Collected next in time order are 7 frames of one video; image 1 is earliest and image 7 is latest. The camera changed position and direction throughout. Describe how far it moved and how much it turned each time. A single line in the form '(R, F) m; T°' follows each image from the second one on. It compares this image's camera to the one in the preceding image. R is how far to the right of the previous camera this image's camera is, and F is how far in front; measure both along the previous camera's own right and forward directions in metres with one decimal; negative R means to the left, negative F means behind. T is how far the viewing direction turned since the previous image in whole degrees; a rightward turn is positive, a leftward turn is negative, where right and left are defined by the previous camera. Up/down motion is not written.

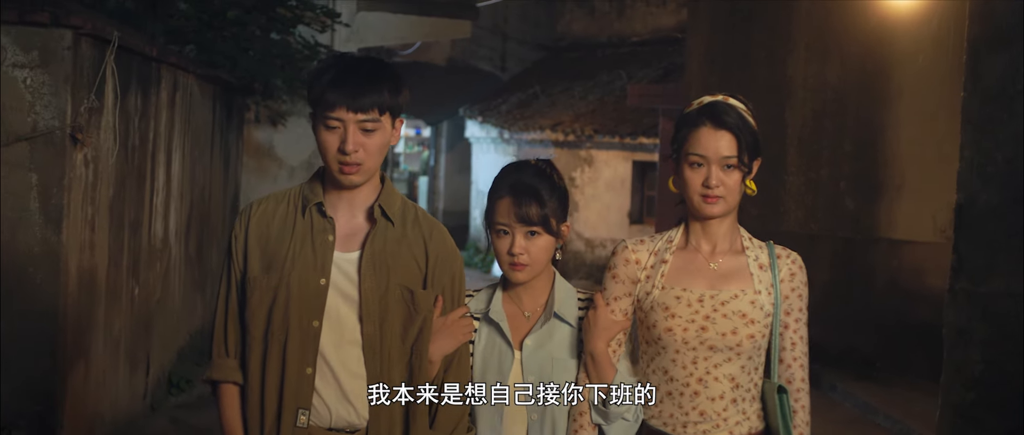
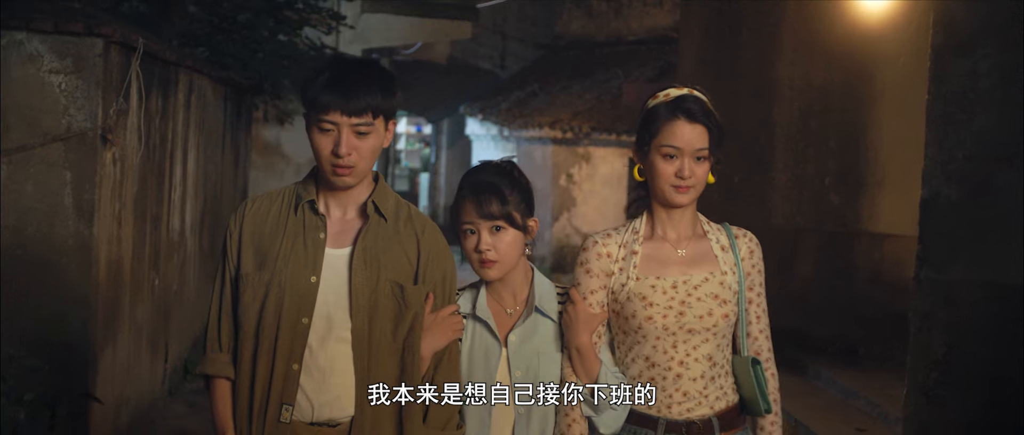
(0.0, -0.3) m; 0°
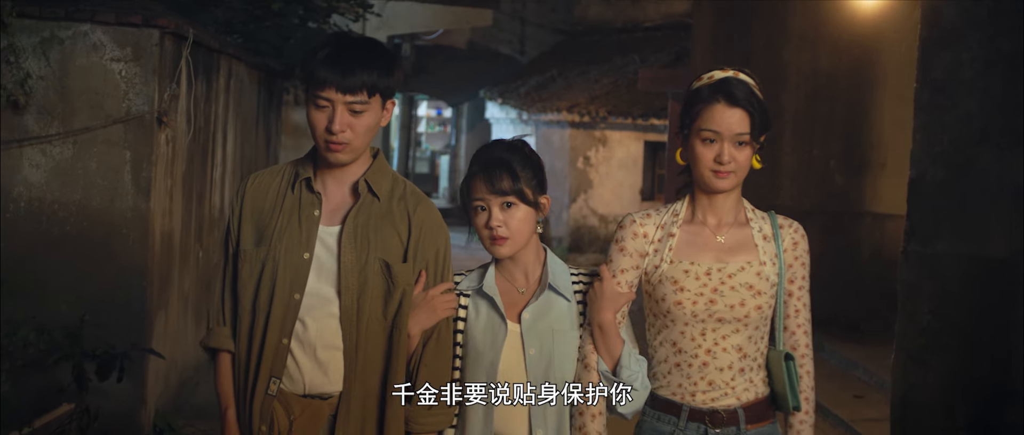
(0.0, -0.4) m; -1°
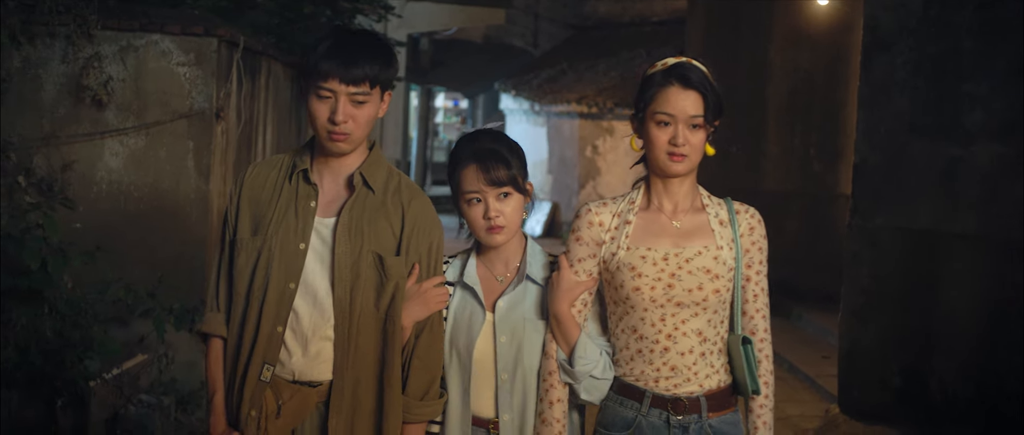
(+0.1, -0.9) m; -1°
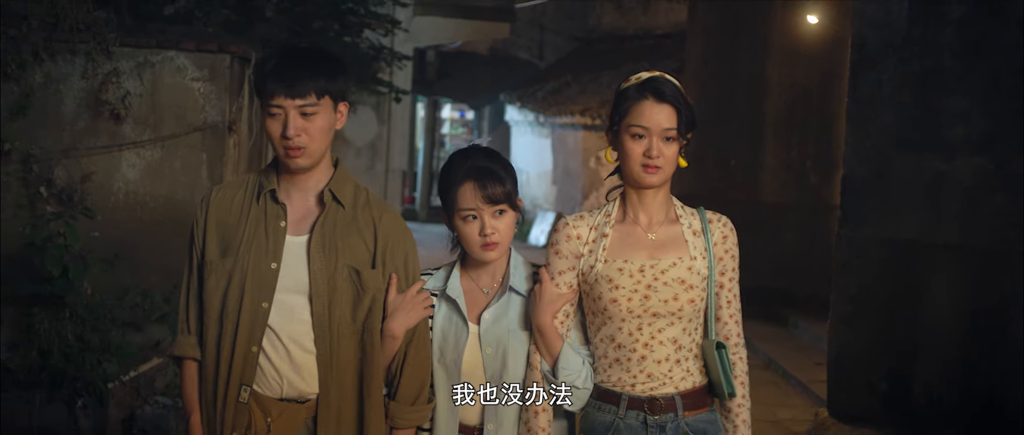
(0.0, -0.2) m; 0°
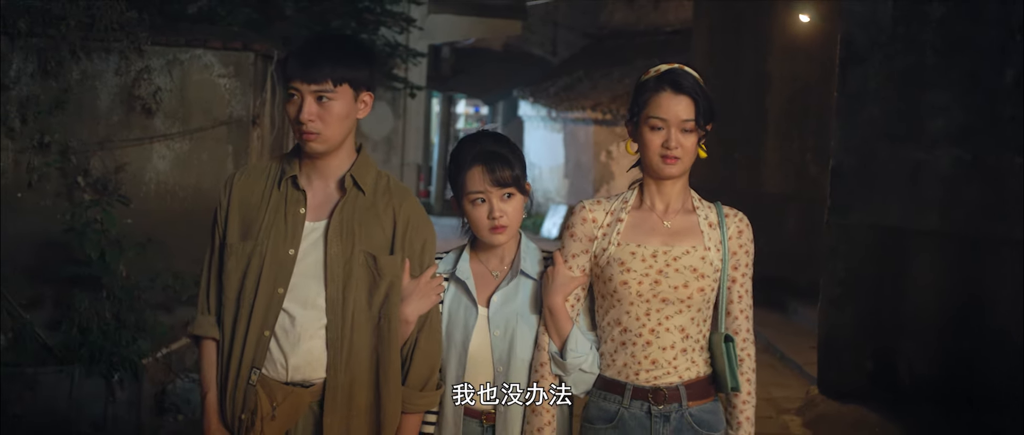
(+0.1, -0.3) m; -1°
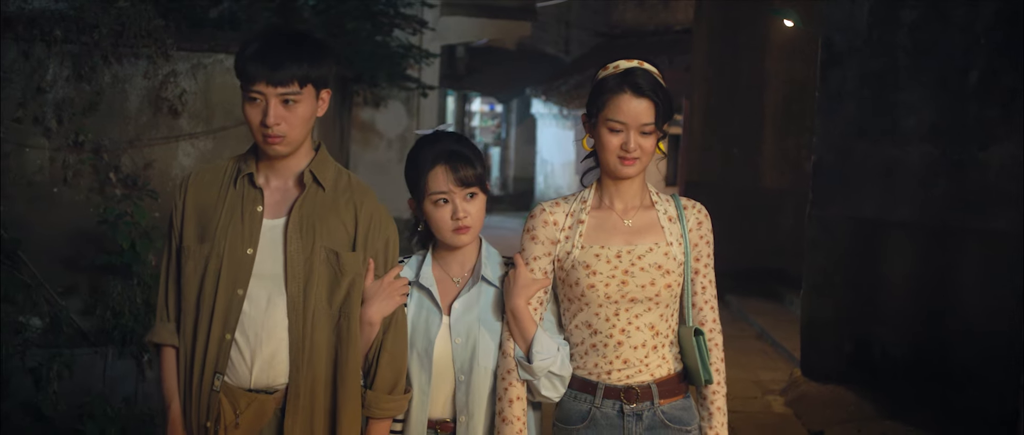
(+0.1, -0.4) m; -1°
